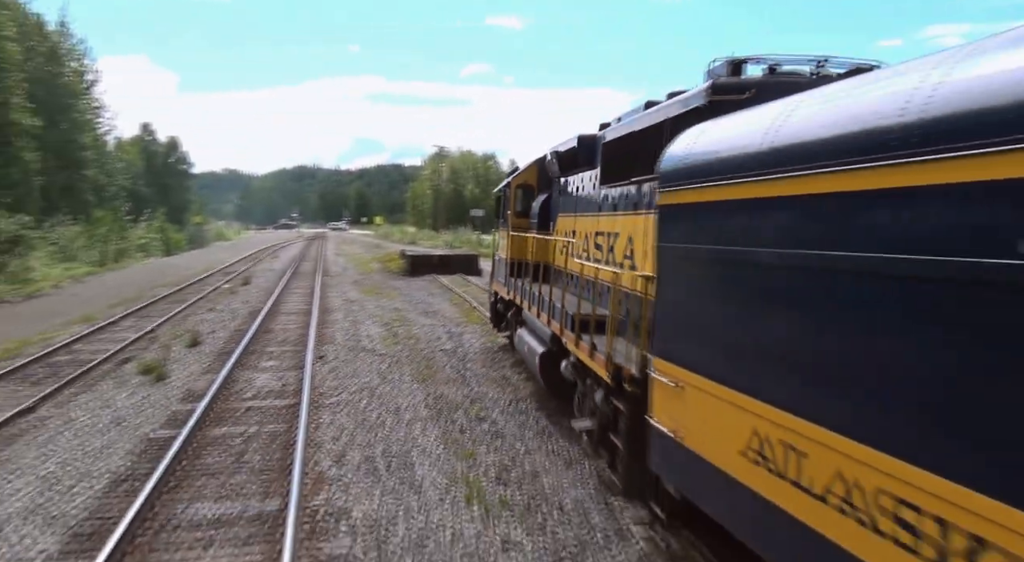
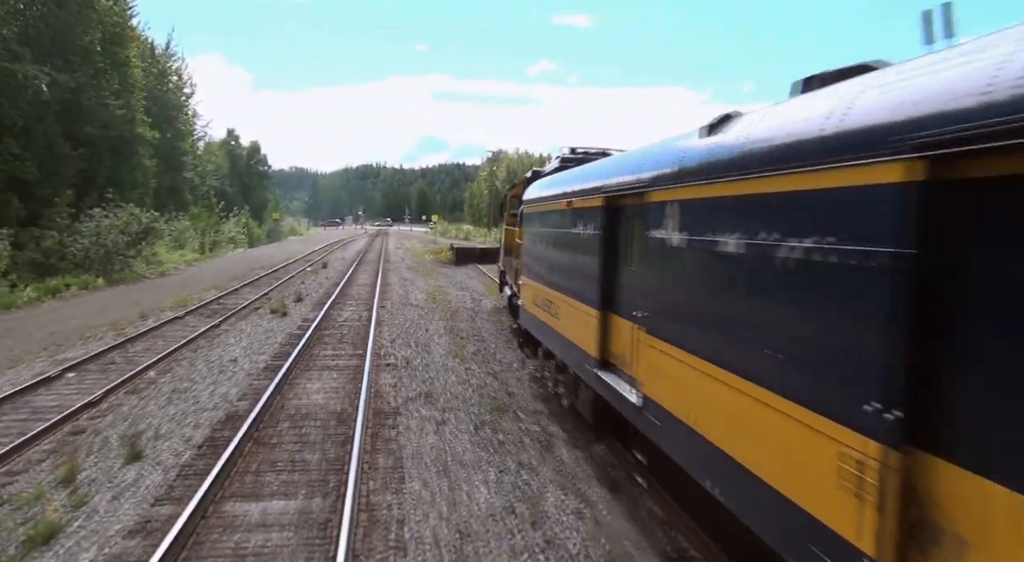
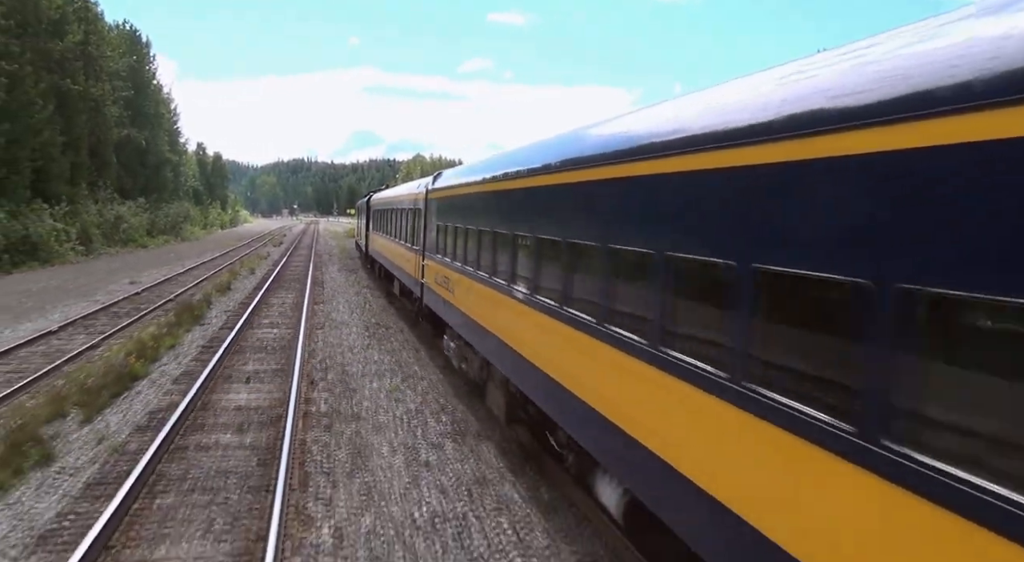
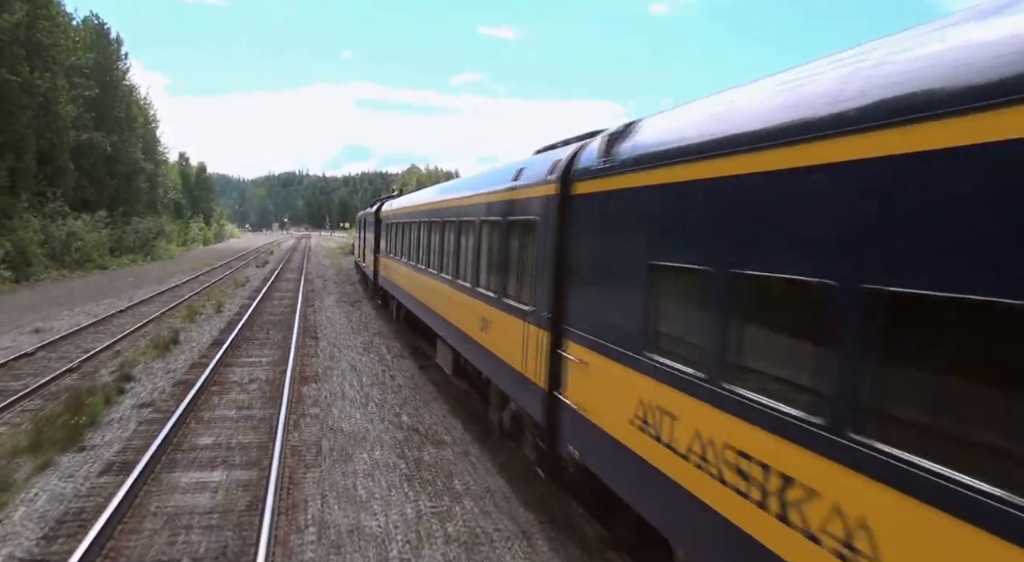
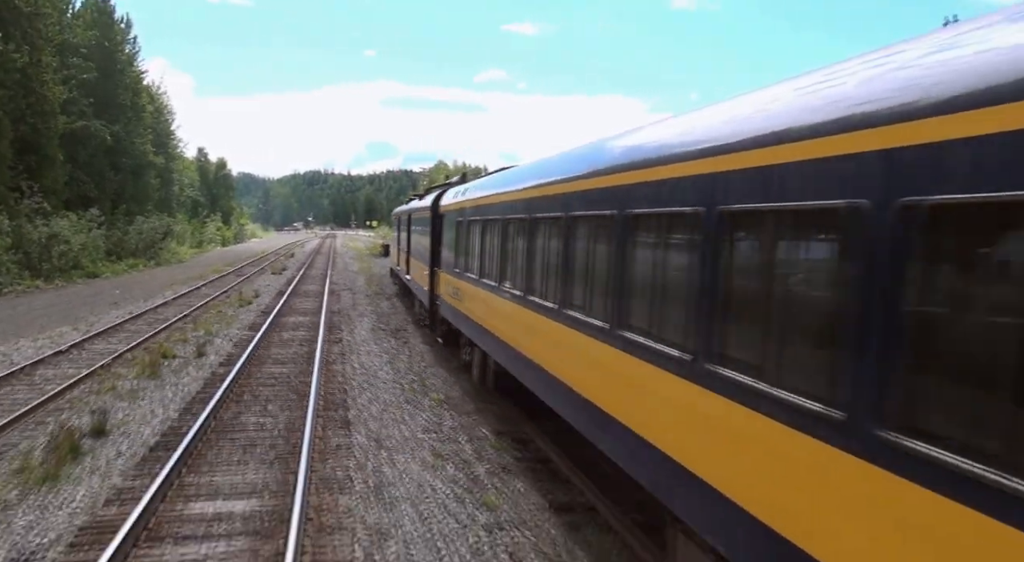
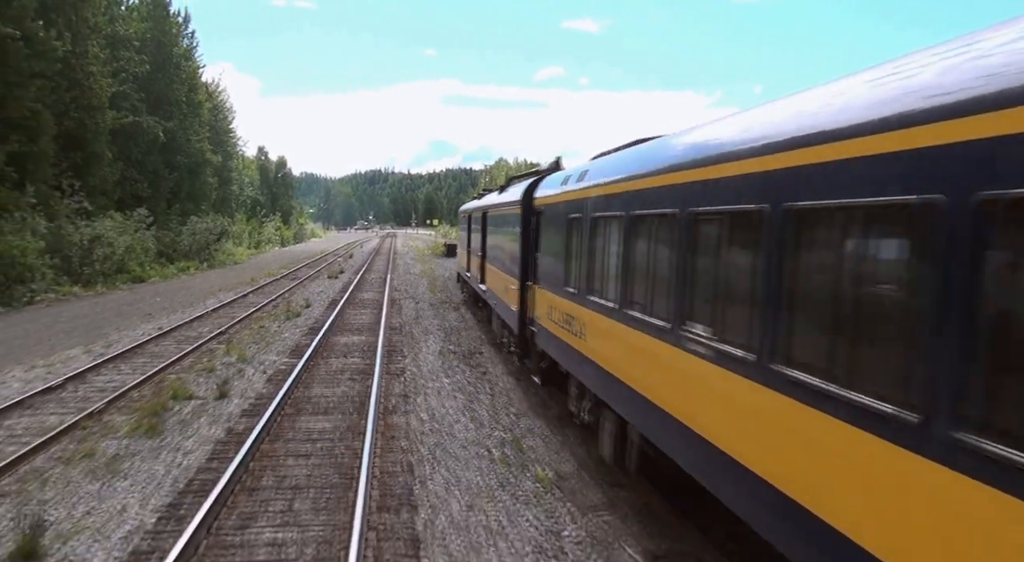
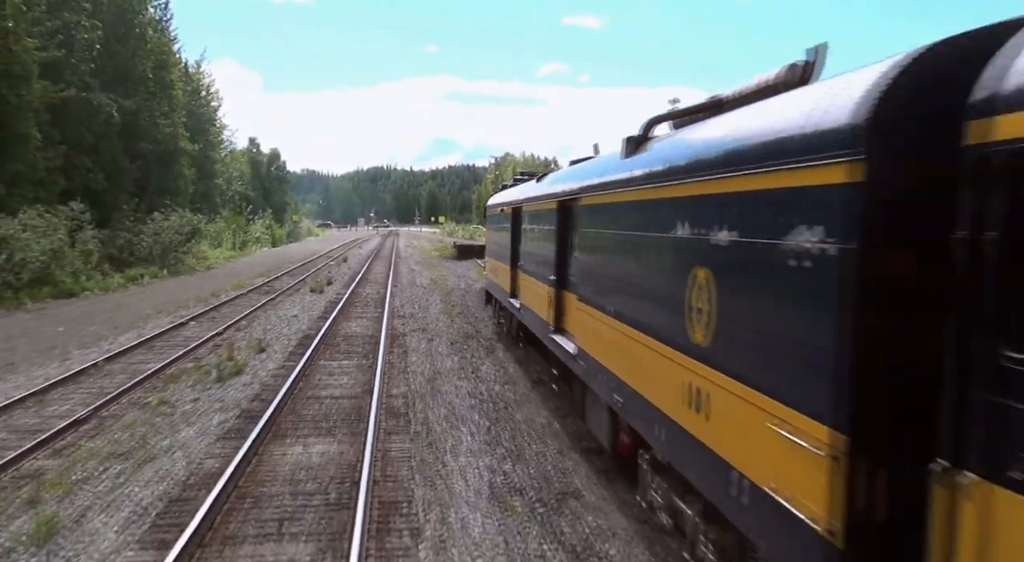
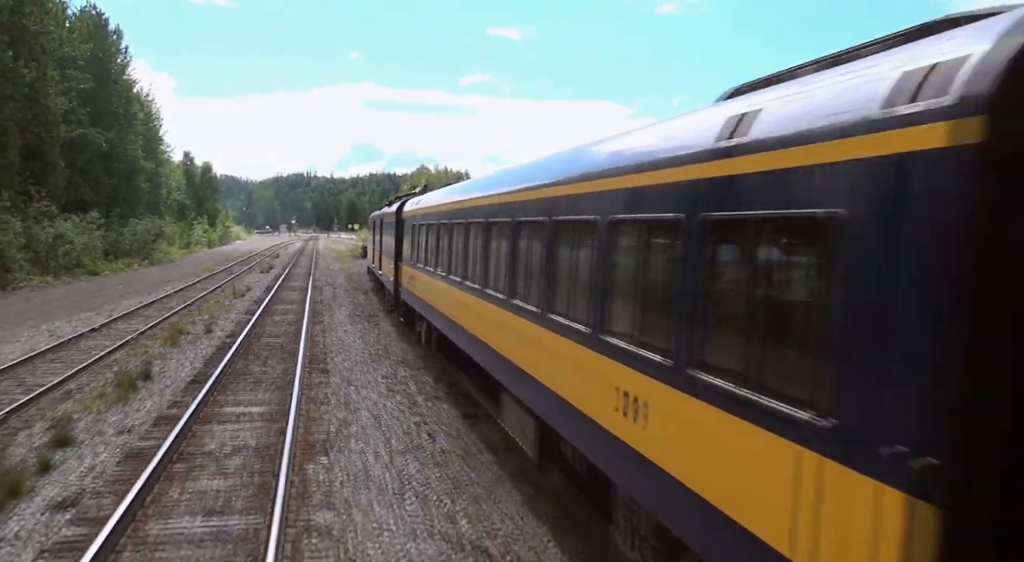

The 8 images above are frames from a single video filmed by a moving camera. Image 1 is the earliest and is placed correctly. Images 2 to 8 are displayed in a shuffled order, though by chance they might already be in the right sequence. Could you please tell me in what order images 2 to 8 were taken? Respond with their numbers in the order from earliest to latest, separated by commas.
2, 7, 6, 5, 8, 4, 3
